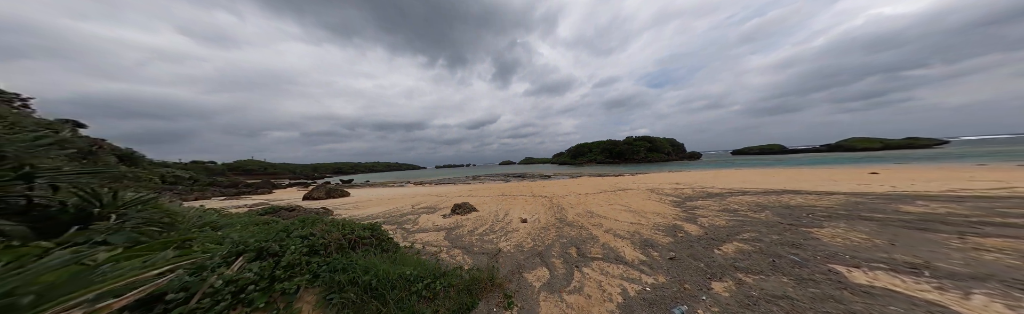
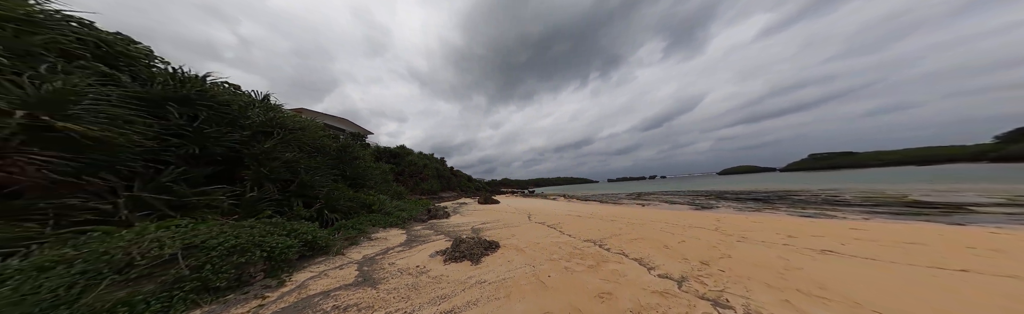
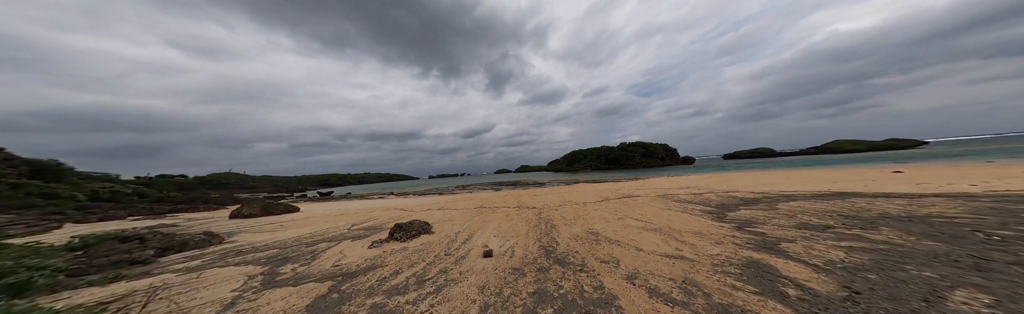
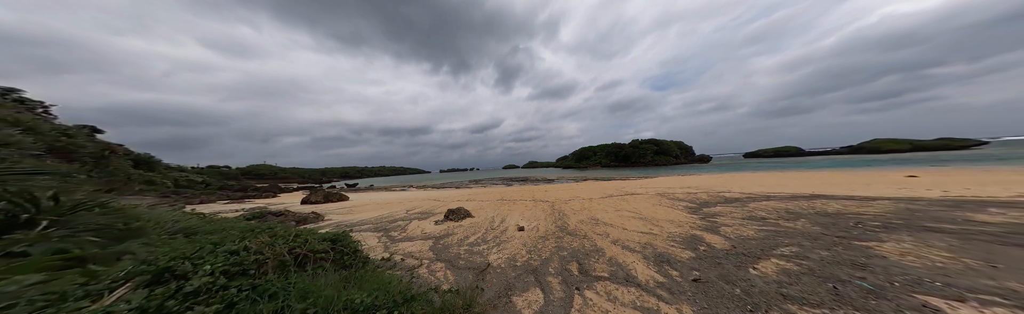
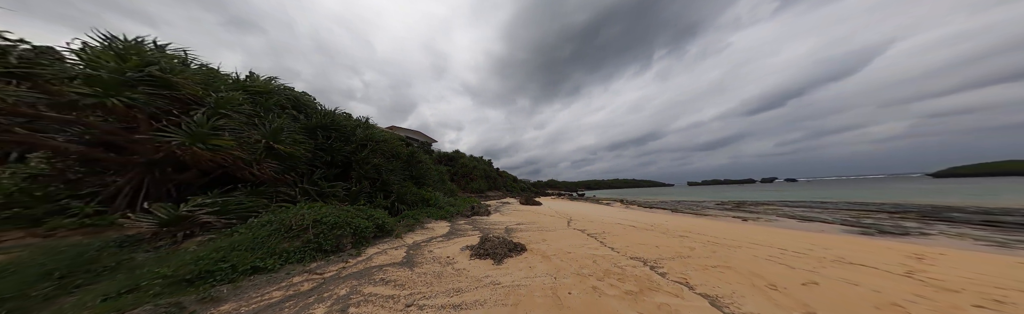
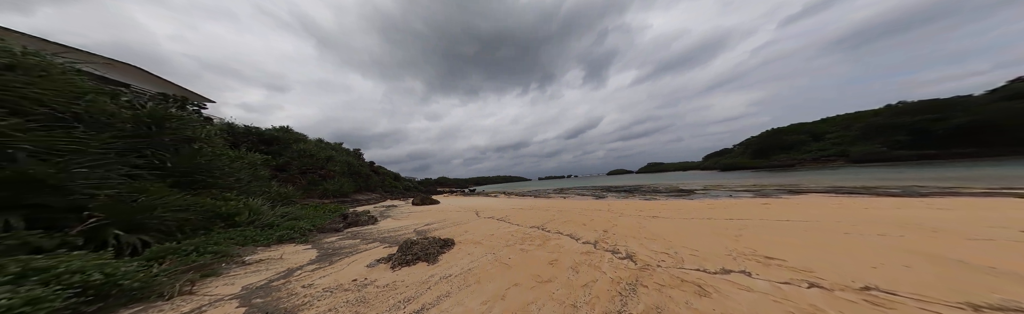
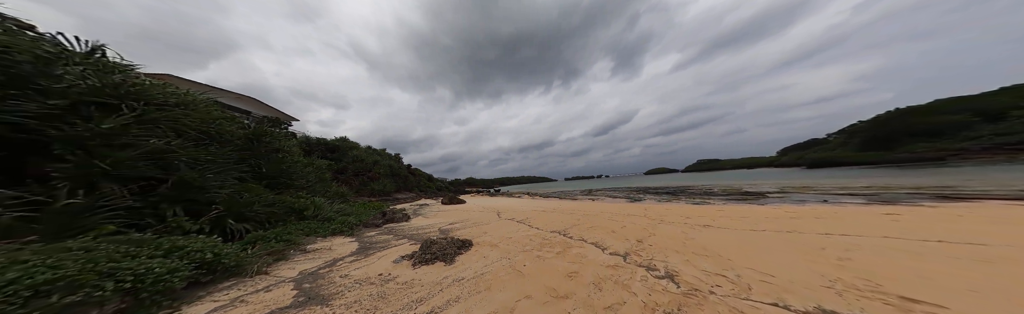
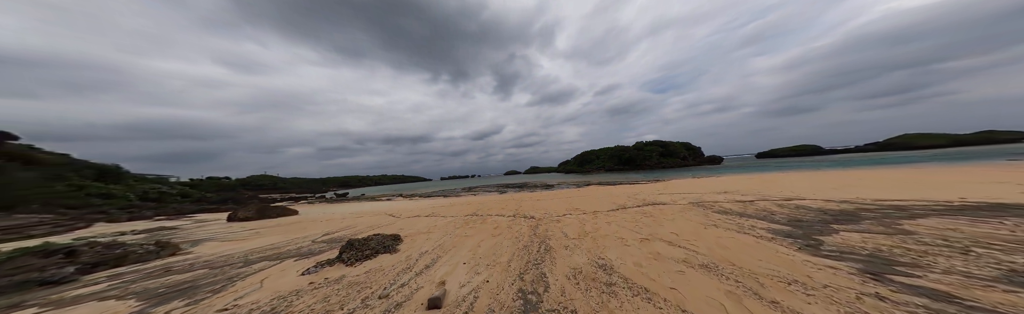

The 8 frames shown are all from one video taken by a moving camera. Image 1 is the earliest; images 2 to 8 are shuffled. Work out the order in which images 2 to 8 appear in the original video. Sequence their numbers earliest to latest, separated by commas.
4, 3, 8, 6, 7, 2, 5
